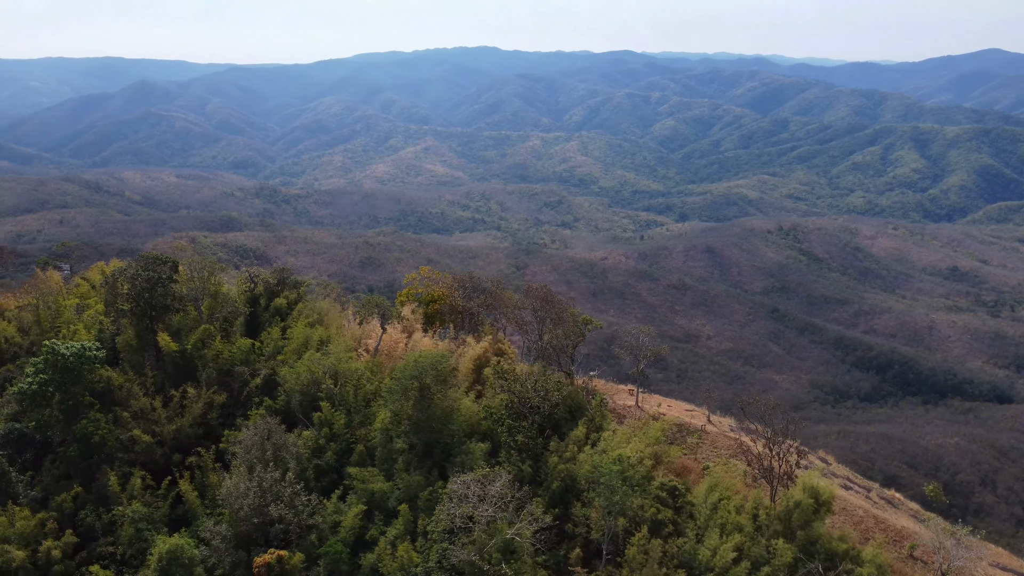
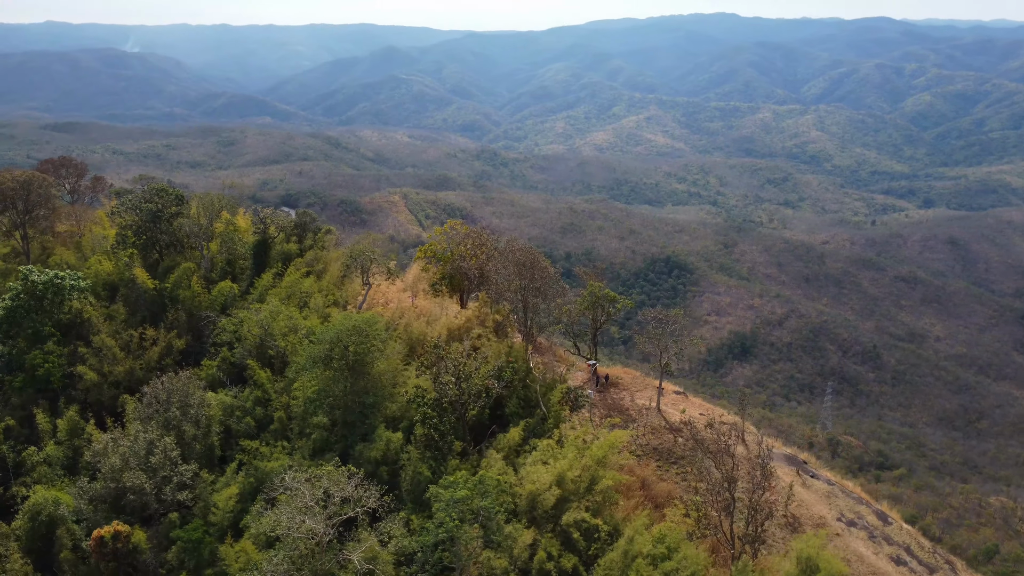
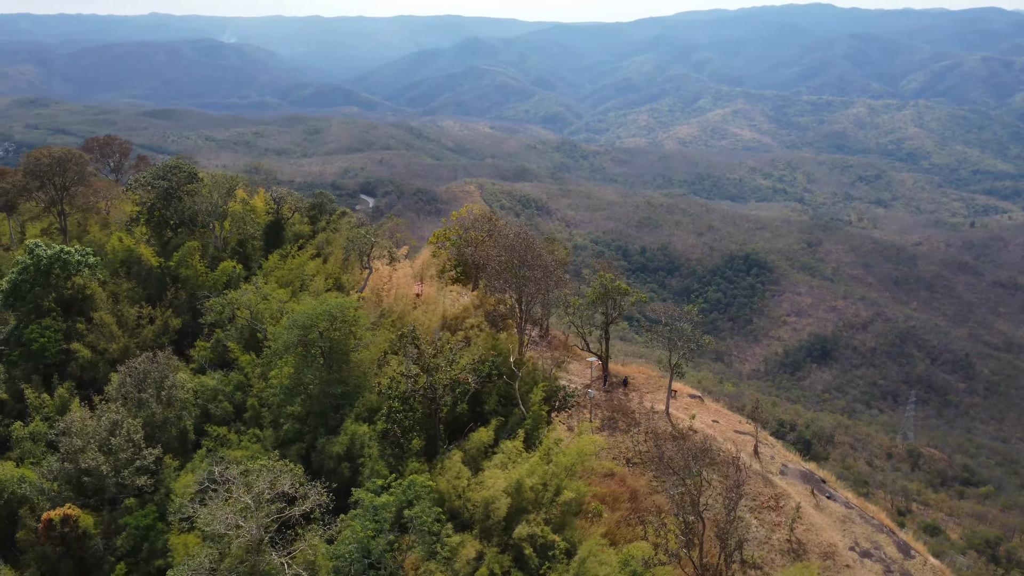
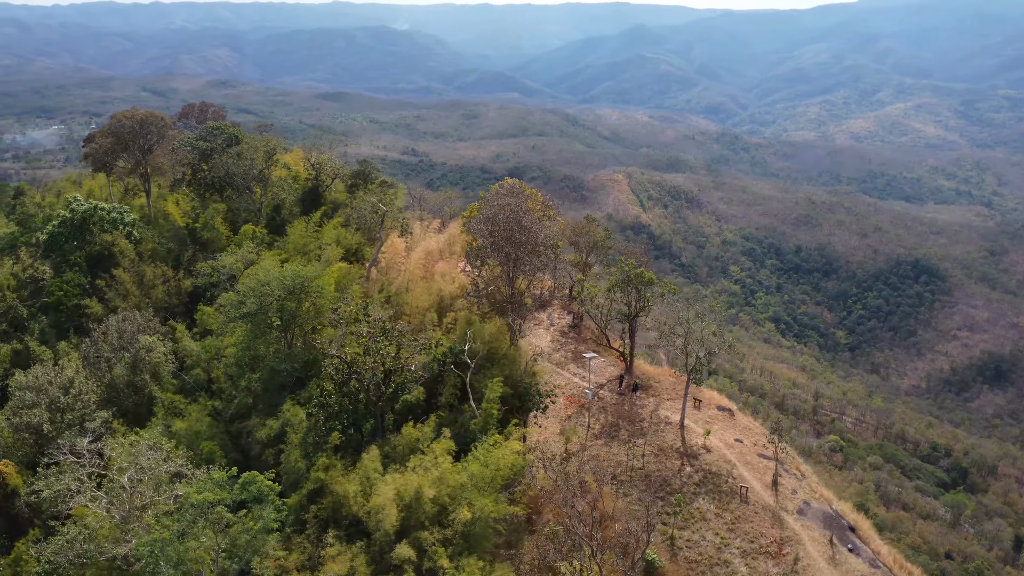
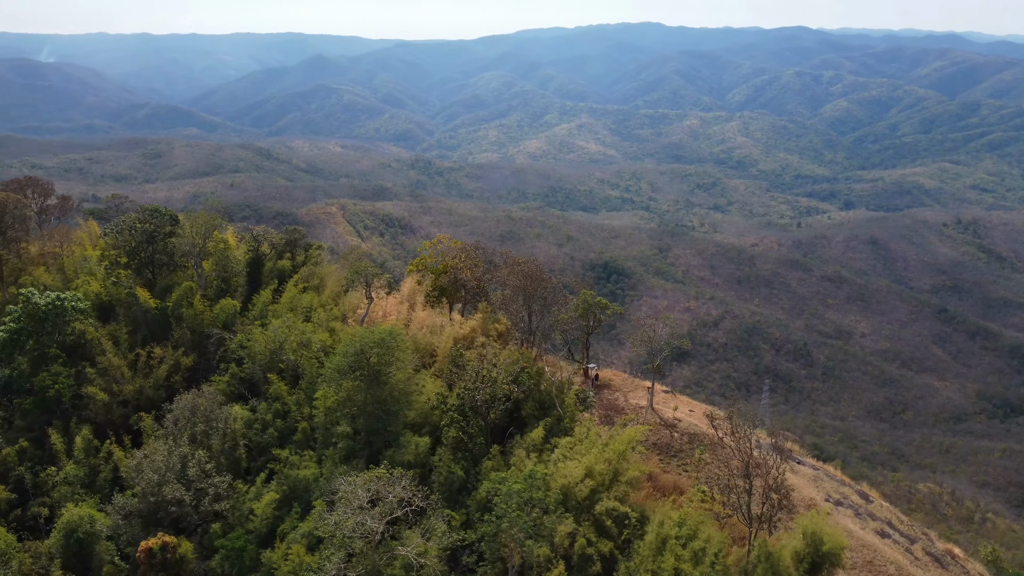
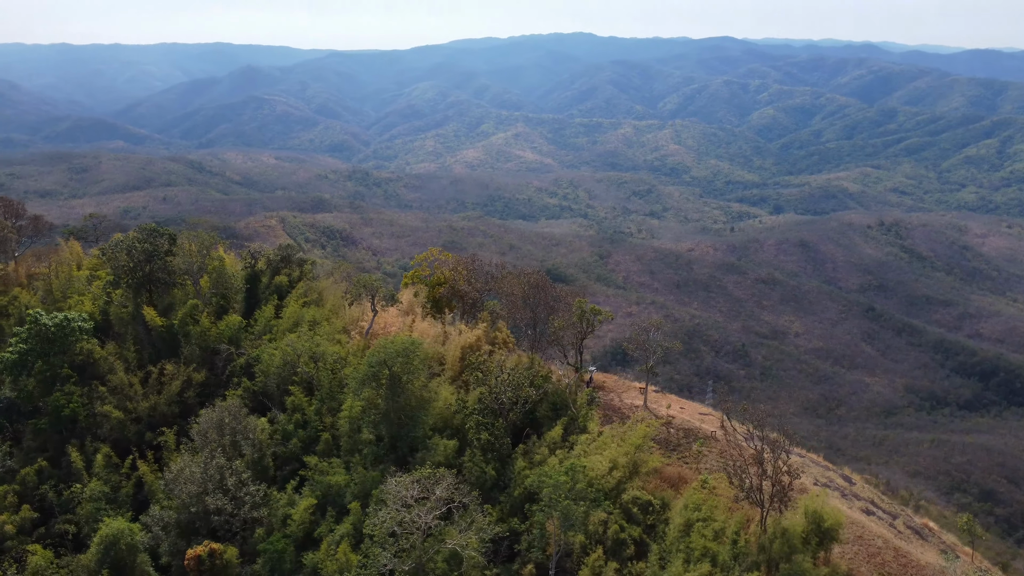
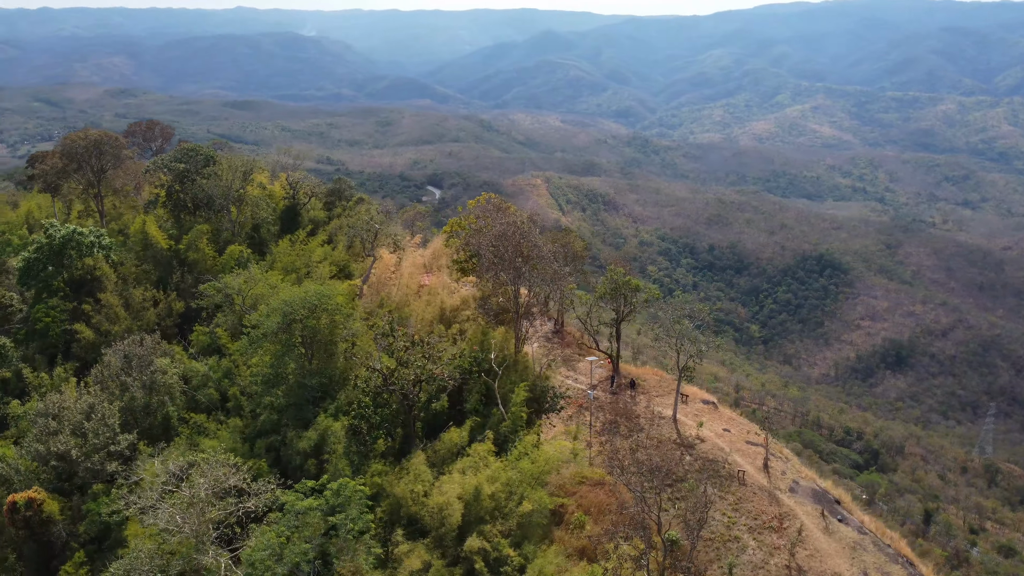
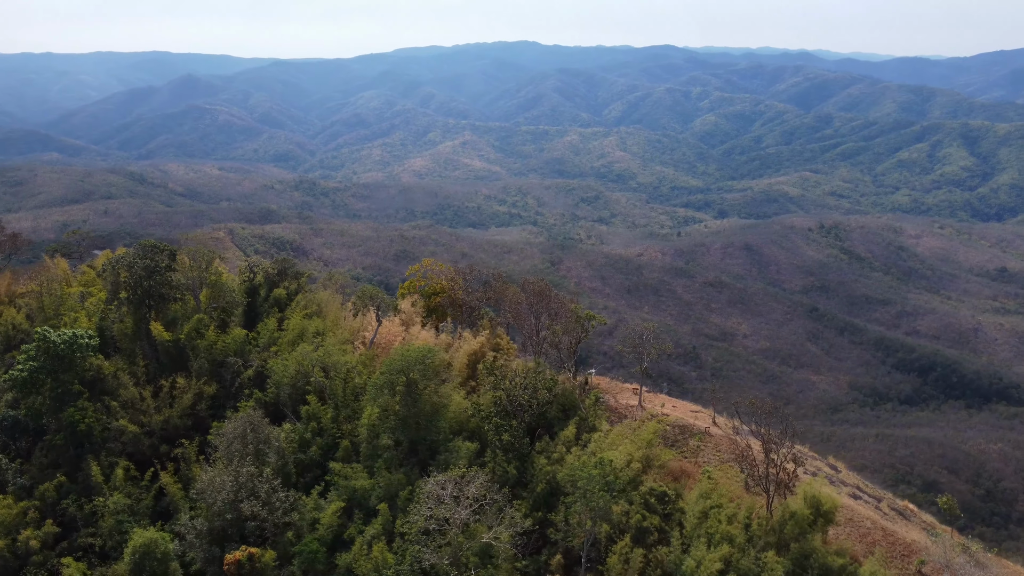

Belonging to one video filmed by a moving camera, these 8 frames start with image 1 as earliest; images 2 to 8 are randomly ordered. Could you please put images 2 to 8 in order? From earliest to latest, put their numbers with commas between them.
8, 6, 5, 2, 3, 7, 4
